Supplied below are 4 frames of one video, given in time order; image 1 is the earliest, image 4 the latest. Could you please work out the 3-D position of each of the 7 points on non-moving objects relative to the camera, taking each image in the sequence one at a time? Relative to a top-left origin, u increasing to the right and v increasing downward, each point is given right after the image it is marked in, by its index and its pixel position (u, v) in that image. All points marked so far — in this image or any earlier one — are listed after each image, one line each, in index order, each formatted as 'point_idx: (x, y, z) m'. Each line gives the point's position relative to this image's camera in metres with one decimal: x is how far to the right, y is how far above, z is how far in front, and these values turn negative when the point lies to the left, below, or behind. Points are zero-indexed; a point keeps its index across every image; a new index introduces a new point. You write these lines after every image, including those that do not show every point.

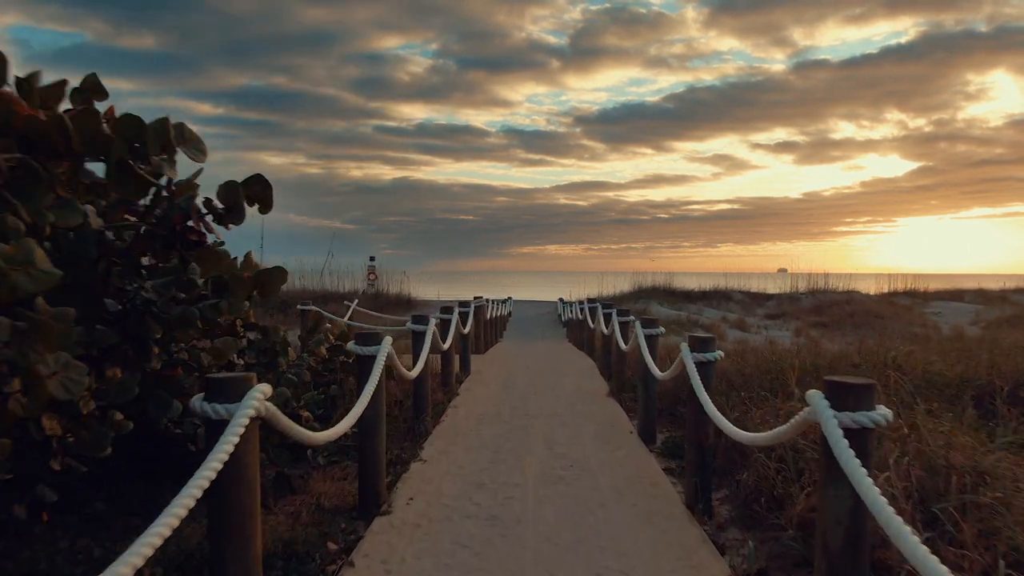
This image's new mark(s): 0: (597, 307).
0: (+1.7, -0.4, +14.0) m
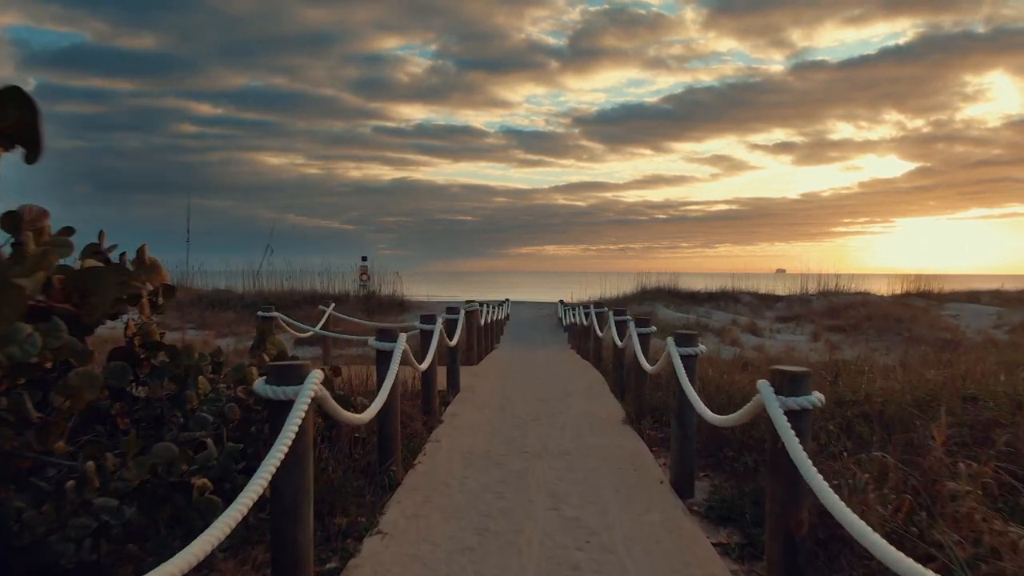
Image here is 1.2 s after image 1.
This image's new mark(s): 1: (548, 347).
0: (+1.7, -0.4, +12.5) m
1: (+0.9, -1.5, +17.6) m
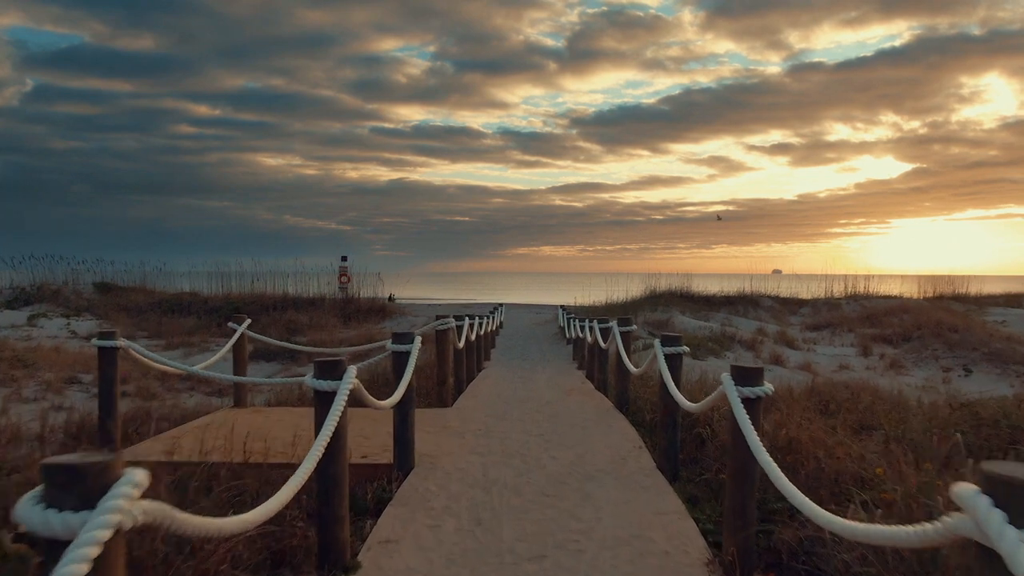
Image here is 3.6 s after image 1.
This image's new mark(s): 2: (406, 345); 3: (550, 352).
0: (+1.5, -0.5, +9.2) m
1: (+0.7, -1.6, +14.3) m
2: (-0.8, -0.5, +5.5) m
3: (+0.9, -1.6, +16.6) m
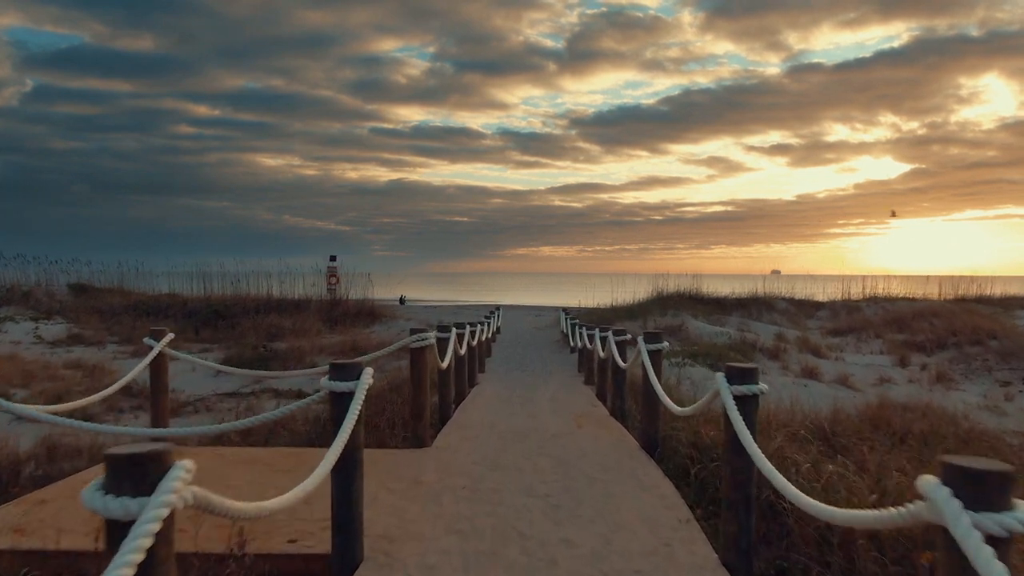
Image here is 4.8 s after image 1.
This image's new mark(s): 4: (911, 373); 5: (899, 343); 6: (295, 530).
0: (+1.5, -0.6, +7.4) m
1: (+0.7, -1.7, +12.5) m
2: (-0.9, -0.5, +3.7) m
3: (+0.9, -1.6, +14.8) m
4: (+8.5, -1.8, +14.5) m
5: (+10.9, -1.5, +19.2) m
6: (-1.3, -1.4, +4.0) m
